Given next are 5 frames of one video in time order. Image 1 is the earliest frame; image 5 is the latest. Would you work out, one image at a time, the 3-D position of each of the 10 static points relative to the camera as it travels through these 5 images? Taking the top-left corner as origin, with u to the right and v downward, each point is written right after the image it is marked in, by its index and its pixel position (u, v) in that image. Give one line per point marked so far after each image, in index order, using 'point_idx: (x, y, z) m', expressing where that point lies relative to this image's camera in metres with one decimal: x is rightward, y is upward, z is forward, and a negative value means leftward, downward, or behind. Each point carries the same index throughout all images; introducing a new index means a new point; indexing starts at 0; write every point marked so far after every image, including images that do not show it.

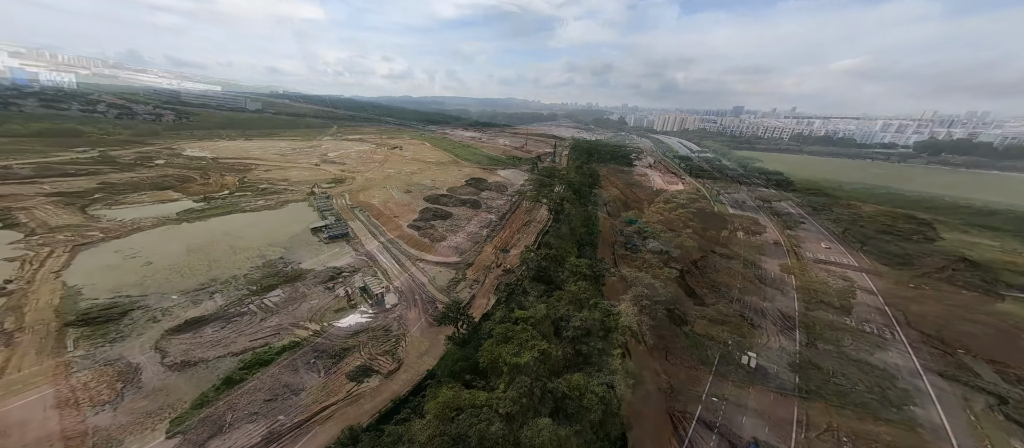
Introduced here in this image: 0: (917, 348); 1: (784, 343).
0: (+28.6, -8.9, +20.2) m
1: (+18.4, -8.2, +19.1) m
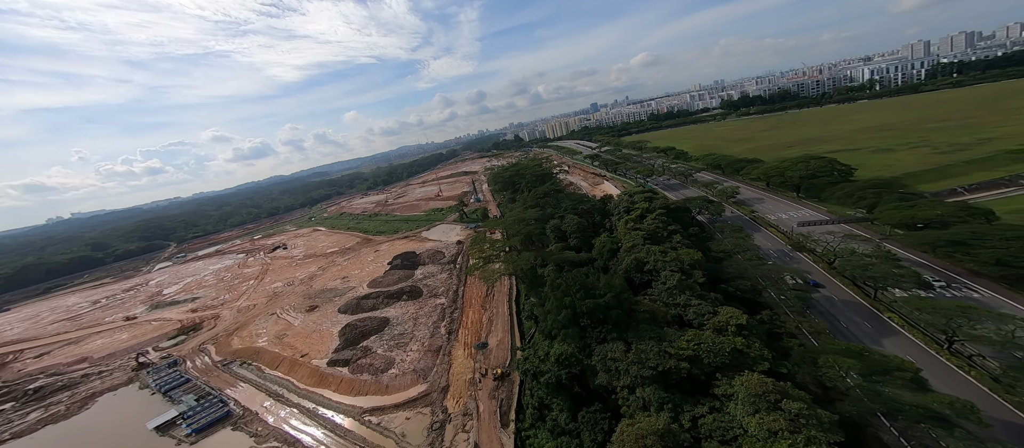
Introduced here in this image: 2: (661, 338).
0: (+29.7, -4.2, +19.7) m
1: (+20.4, -6.6, +15.9) m
2: (+7.2, -5.5, +15.3) m
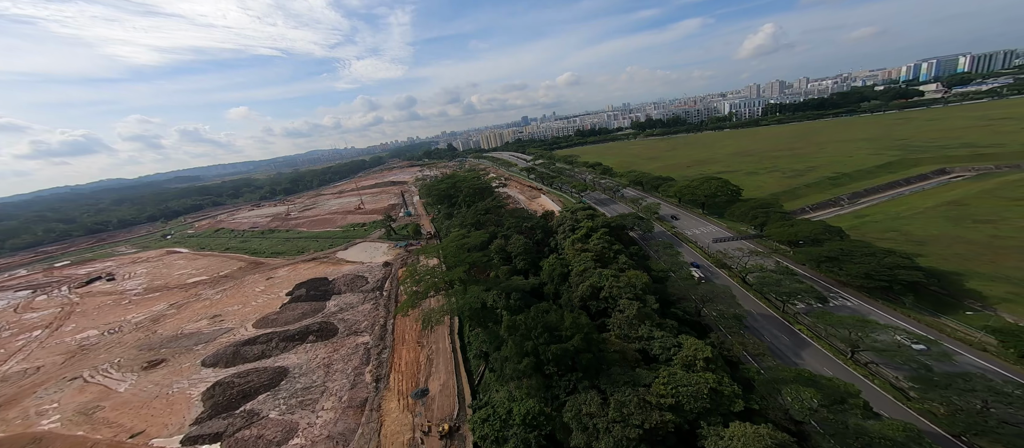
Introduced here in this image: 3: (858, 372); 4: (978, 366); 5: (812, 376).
0: (+26.2, -5.7, +24.0) m
1: (+18.2, -8.1, +18.0) m
2: (+5.6, -7.0, +14.2) m
3: (+18.9, -8.1, +17.3) m
4: (+24.9, -8.6, +15.9) m
5: (+13.3, -6.9, +14.0) m
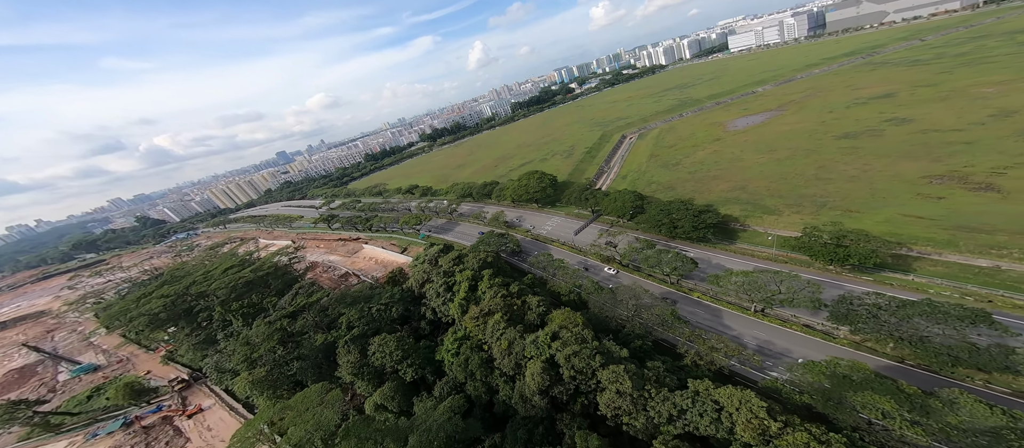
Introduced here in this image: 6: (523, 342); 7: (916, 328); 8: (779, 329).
0: (+16.5, -2.2, +28.5) m
1: (+14.6, -6.0, +19.0) m
2: (+6.9, -8.1, +8.5) m
3: (+15.6, -5.7, +18.9) m
4: (+21.1, -4.2, +21.3) m
5: (+12.9, -5.7, +12.8) m
6: (+0.6, -6.0, +16.4) m
7: (+18.3, -4.5, +14.5) m
8: (+15.6, -6.0, +18.6) m
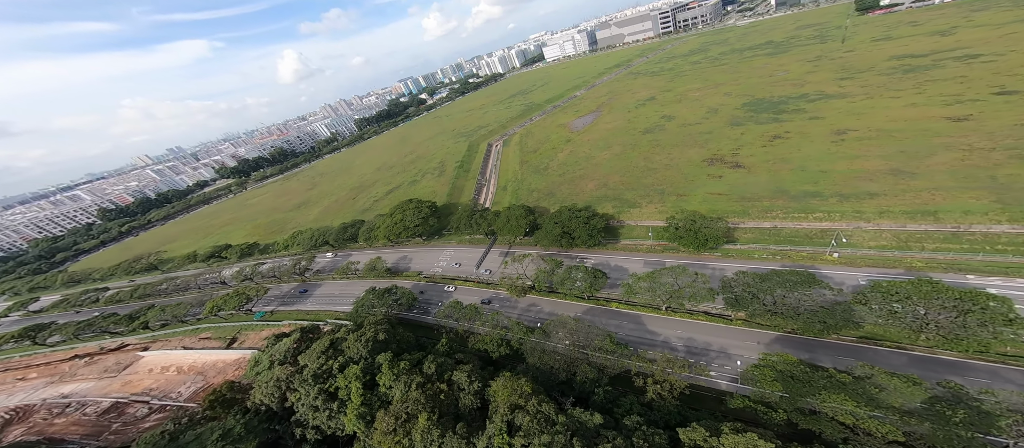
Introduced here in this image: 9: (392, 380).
0: (+7.4, -2.7, +29.1) m
1: (+10.3, -6.3, +19.9) m
2: (+8.3, -9.3, +7.2) m
3: (+11.2, -5.8, +20.2) m
4: (+14.9, -3.5, +24.6) m
5: (+11.4, -6.1, +13.6) m
6: (-1.1, -8.6, +11.6) m
7: (+15.3, -4.1, +17.3) m
8: (+11.4, -6.1, +20.0) m
9: (-6.2, -7.1, +15.7) m
